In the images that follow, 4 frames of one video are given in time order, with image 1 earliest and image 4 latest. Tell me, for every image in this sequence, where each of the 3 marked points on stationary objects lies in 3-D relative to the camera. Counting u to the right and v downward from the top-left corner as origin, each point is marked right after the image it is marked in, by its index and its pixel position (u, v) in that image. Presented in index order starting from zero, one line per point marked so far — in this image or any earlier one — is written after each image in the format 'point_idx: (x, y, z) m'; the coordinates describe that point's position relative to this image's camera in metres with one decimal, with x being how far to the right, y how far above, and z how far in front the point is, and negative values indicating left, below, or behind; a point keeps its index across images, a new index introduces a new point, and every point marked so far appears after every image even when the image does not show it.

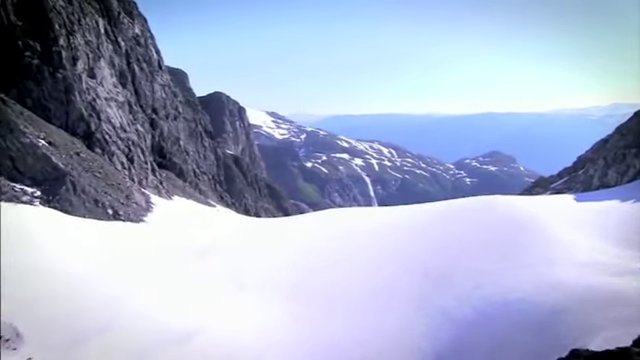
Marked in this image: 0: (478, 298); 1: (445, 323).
0: (+4.1, -3.2, +15.6) m
1: (+3.1, -3.7, +14.8) m
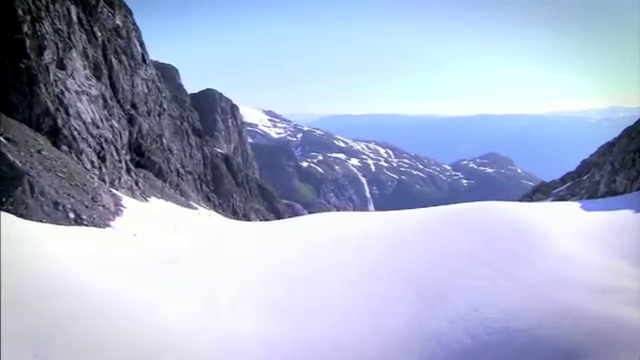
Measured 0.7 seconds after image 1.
0: (+3.8, -3.3, +14.5) m
1: (+2.7, -3.8, +13.7) m
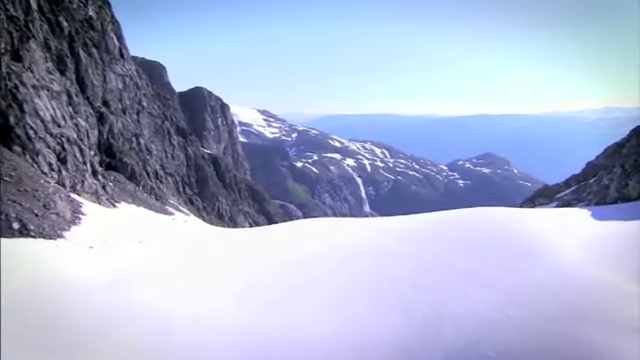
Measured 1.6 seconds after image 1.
0: (+3.4, -3.4, +13.2) m
1: (+2.4, -3.9, +12.4) m
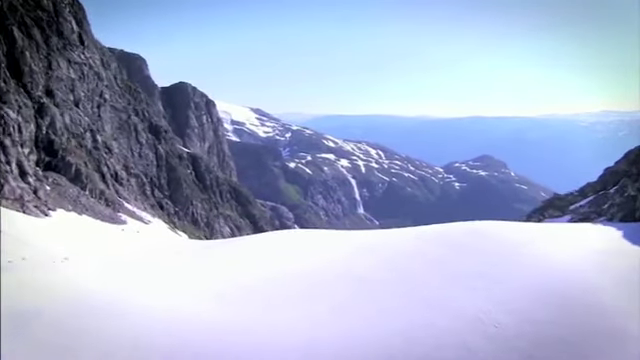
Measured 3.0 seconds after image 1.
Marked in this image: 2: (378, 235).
0: (+2.8, -3.6, +10.9) m
1: (+1.8, -4.0, +10.1) m
2: (+1.9, -1.8, +19.2) m
